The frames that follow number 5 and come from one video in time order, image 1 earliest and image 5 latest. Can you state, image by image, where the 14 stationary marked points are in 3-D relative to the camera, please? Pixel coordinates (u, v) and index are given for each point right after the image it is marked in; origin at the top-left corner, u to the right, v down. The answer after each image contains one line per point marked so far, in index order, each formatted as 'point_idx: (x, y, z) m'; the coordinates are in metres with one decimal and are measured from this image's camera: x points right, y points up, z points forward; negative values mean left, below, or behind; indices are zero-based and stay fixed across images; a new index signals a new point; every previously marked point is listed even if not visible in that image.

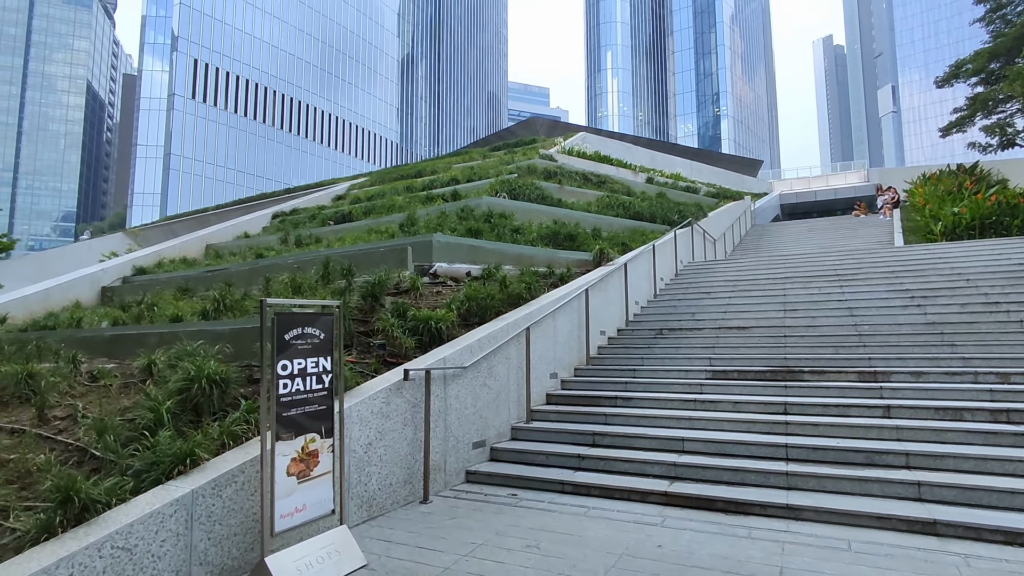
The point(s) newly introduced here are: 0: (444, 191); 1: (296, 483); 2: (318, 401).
0: (-1.7, +2.4, +14.4) m
1: (-1.3, -1.1, +3.3) m
2: (-1.2, -0.7, +3.5) m
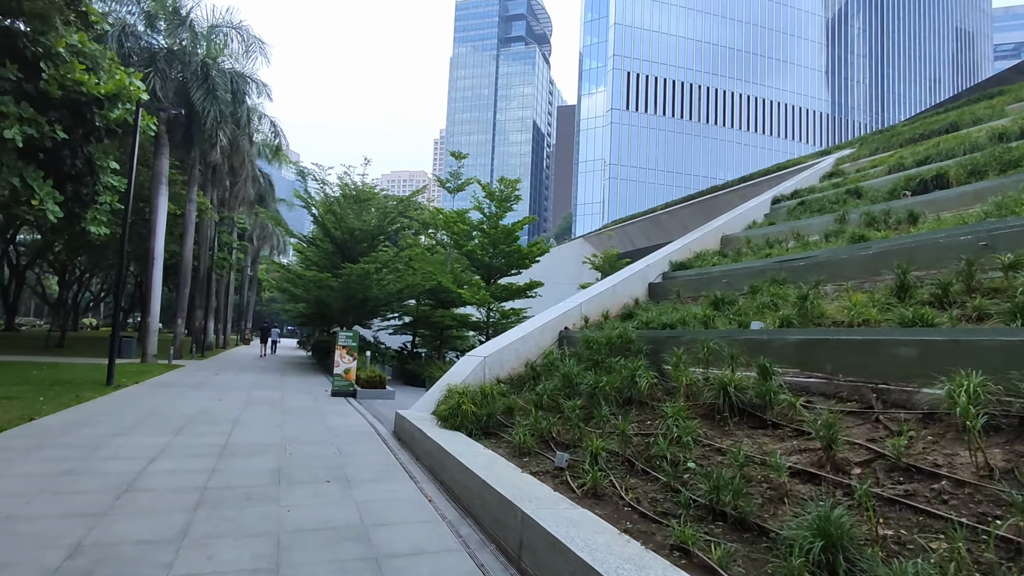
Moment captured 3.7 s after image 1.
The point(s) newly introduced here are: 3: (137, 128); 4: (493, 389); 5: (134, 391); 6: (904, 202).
0: (+9.7, +2.7, +9.3) m
1: (+3.3, -1.0, +0.3) m
2: (+3.4, -0.6, +0.4) m
3: (-8.5, +3.6, +13.0) m
4: (-0.3, -1.3, +7.2) m
5: (-7.7, -2.1, +11.7) m
6: (+6.9, +1.5, +10.2) m
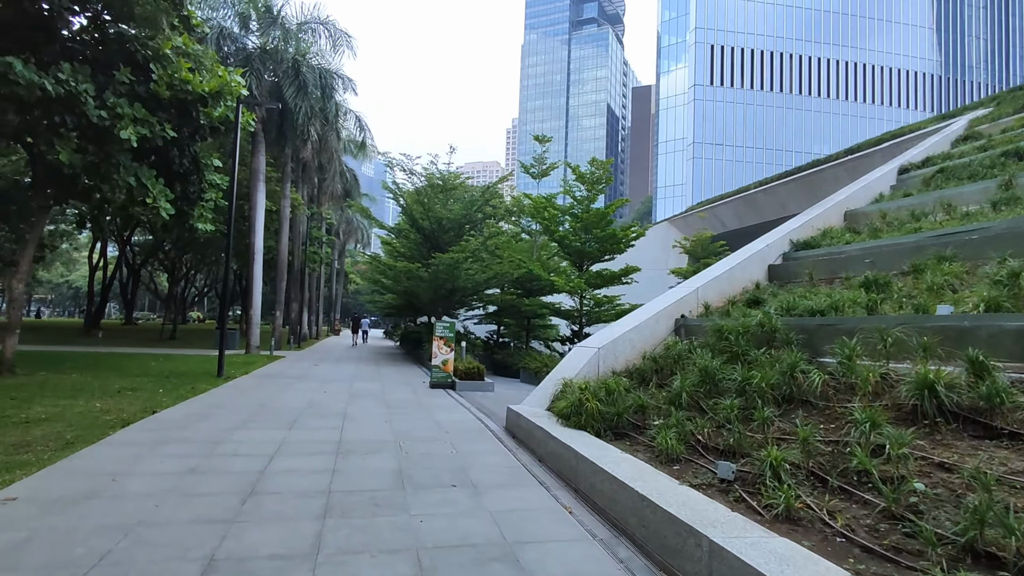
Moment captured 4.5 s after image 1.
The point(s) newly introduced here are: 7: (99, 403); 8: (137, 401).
0: (+11.2, +3.0, +7.3) m
1: (+3.8, -0.9, -0.7) m
2: (+4.0, -0.5, -0.7) m
3: (-6.3, +3.8, +13.3) m
4: (+1.2, -1.1, +6.6) m
5: (-5.6, -2.0, +12.0) m
6: (+8.6, +1.9, +8.5) m
7: (-6.0, -1.7, +8.3) m
8: (-5.7, -1.7, +8.7) m
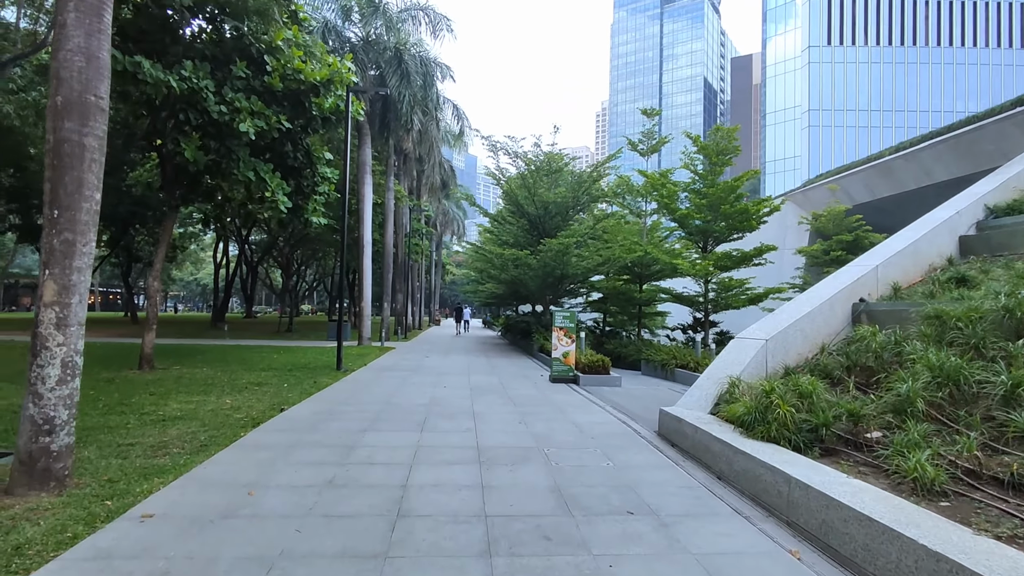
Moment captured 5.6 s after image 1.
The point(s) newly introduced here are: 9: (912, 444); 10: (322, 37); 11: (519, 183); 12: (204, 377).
0: (+12.7, +3.5, +4.4) m
1: (+4.2, -0.8, -2.3) m
2: (+4.3, -0.4, -2.3) m
3: (-3.7, +3.9, +13.1) m
4: (+2.8, -0.9, +5.4) m
5: (-3.1, -1.8, +11.8) m
6: (+10.3, +2.3, +6.0) m
7: (-4.1, -1.6, +8.2) m
8: (-3.7, -1.6, +8.5) m
9: (+2.8, -1.1, +4.0) m
10: (-6.1, +8.0, +18.3) m
11: (+0.3, +3.6, +19.4) m
12: (-5.7, -1.6, +10.6) m
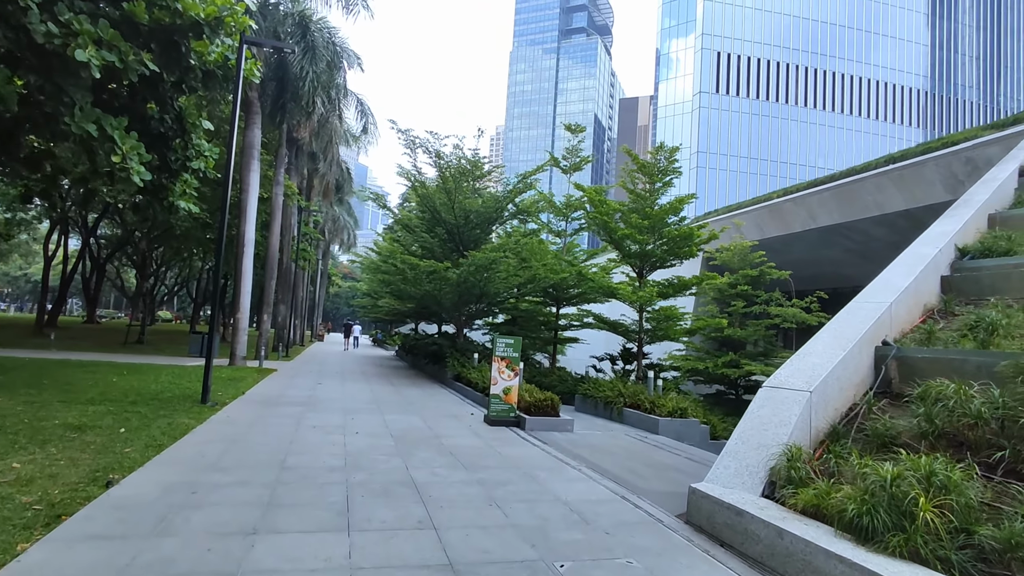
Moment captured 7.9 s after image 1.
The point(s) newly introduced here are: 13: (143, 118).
0: (+12.9, +2.6, +4.9) m
1: (+5.7, -1.0, -3.4) m
2: (+5.9, -0.6, -3.3) m
3: (-4.9, +3.8, +10.2) m
4: (+2.8, -1.2, +3.8) m
5: (-4.3, -1.9, +8.9) m
6: (+10.2, +1.5, +6.0) m
7: (-4.5, -1.6, +5.2) m
8: (-4.2, -1.6, +5.6) m
9: (+3.1, -1.3, +2.4) m
10: (-8.0, +7.8, +15.0) m
11: (-2.2, +3.0, +17.3) m
12: (-6.5, -1.6, +7.2) m
13: (-6.1, +2.9, +9.5) m
